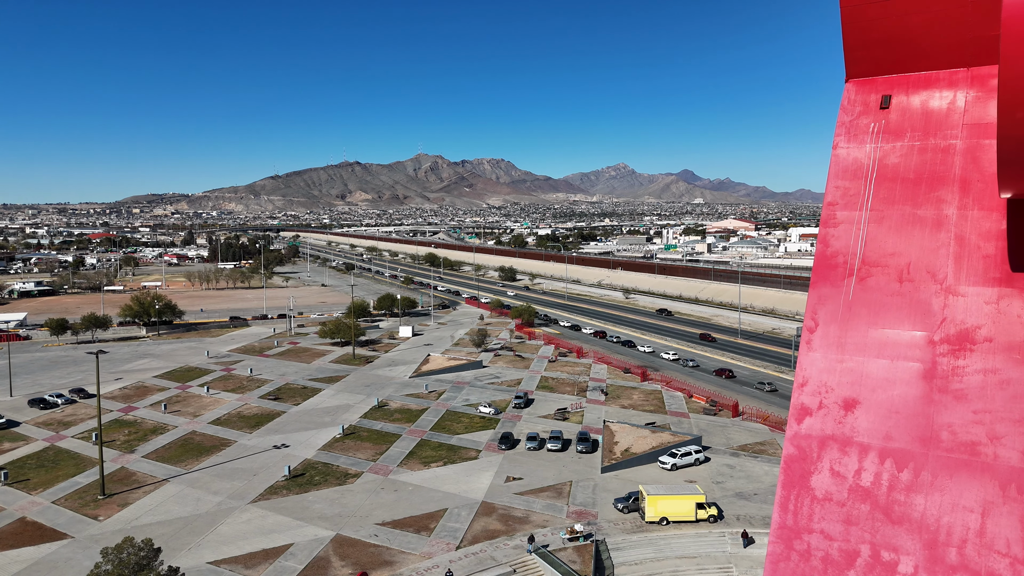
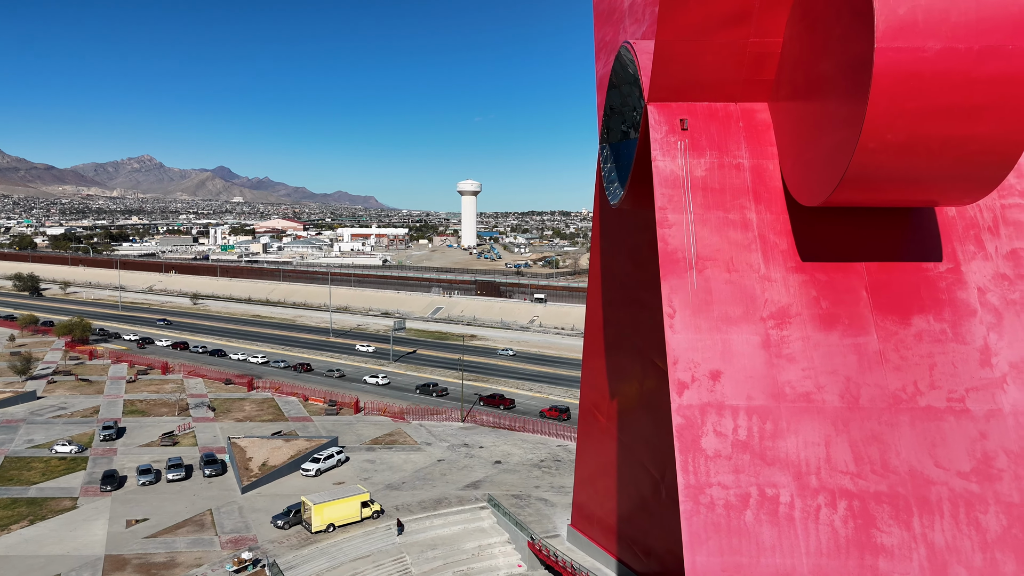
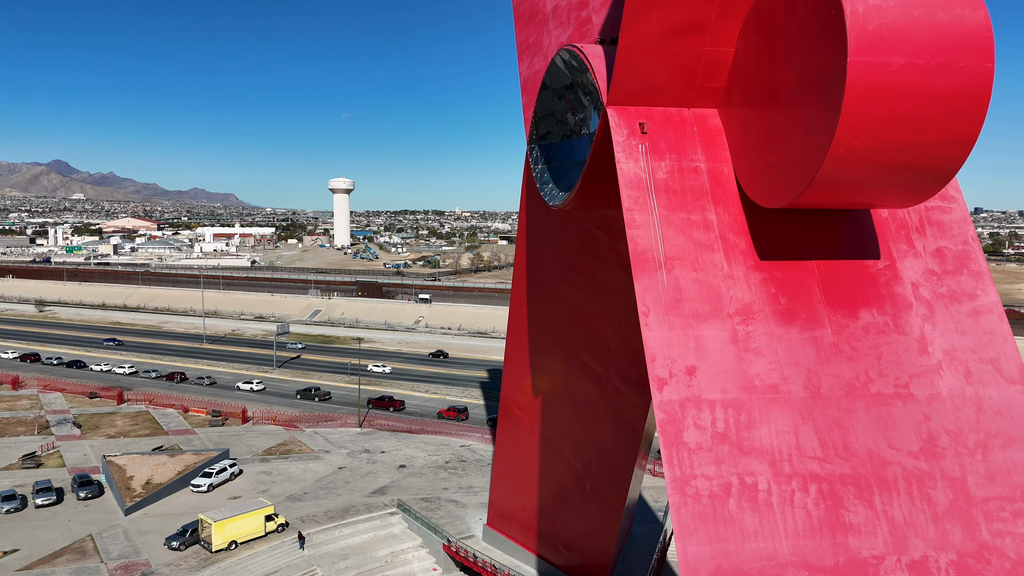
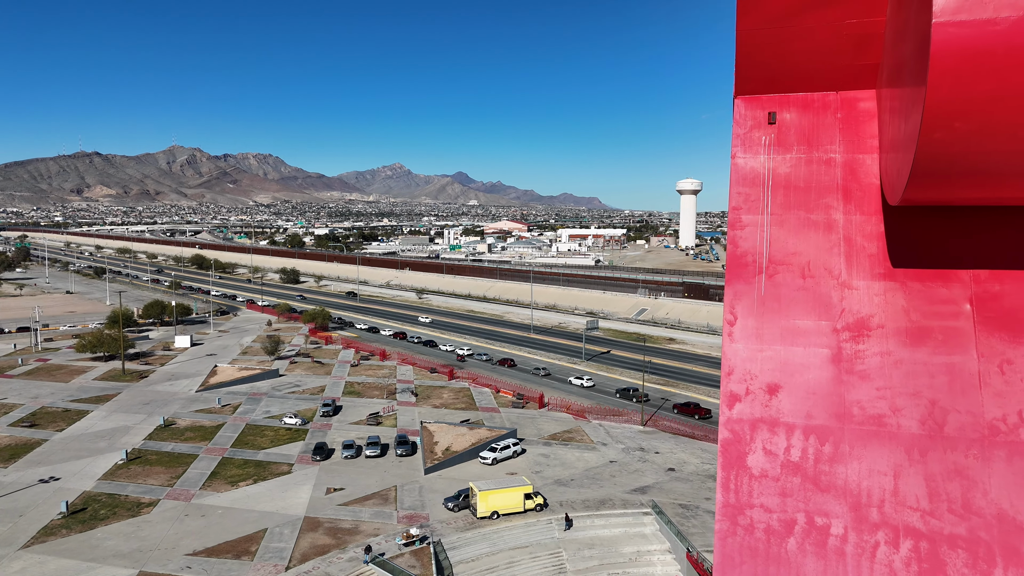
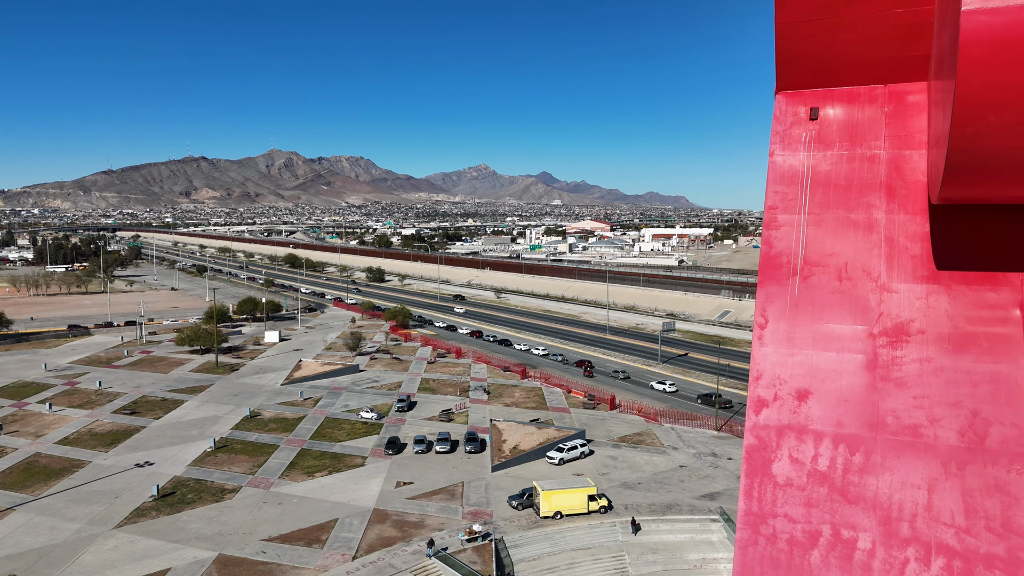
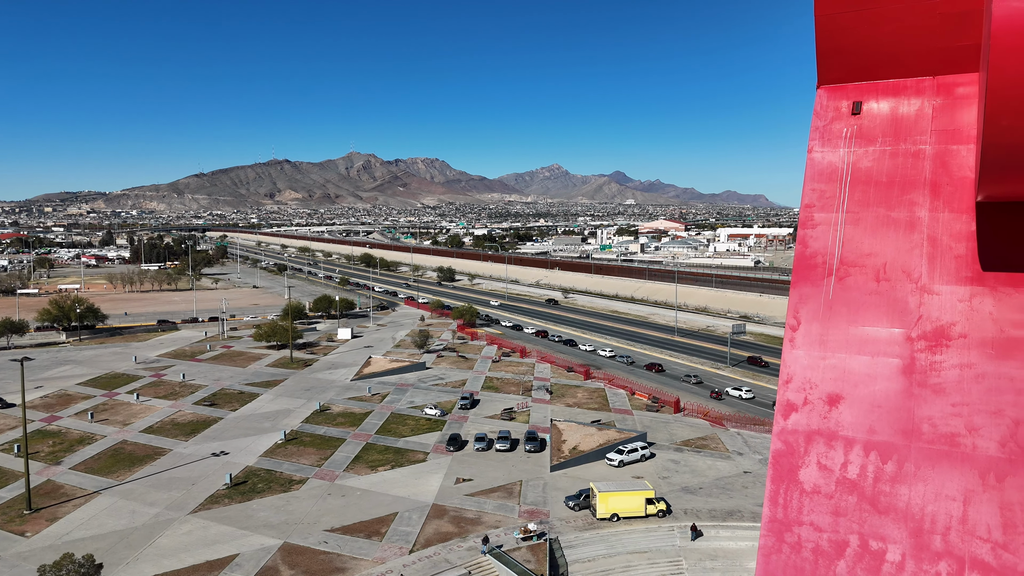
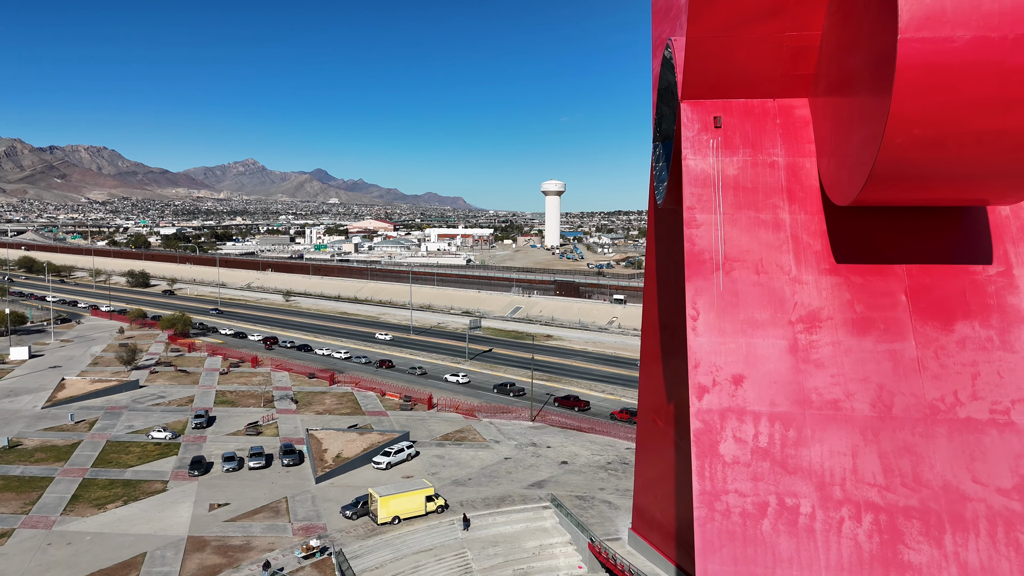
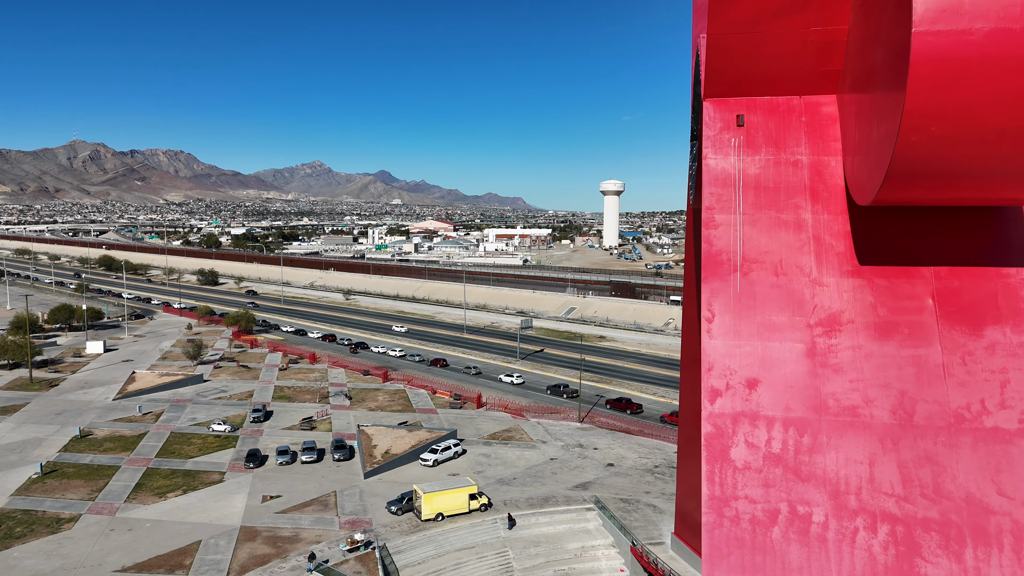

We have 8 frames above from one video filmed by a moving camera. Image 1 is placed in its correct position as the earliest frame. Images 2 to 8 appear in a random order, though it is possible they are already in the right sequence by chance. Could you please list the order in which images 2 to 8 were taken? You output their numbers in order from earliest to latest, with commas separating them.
6, 5, 4, 8, 7, 2, 3
